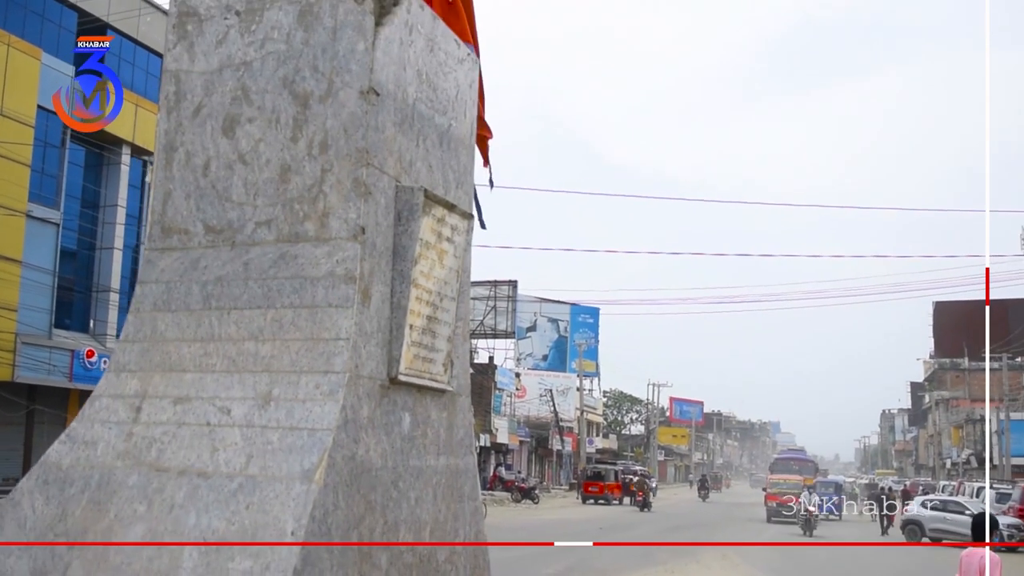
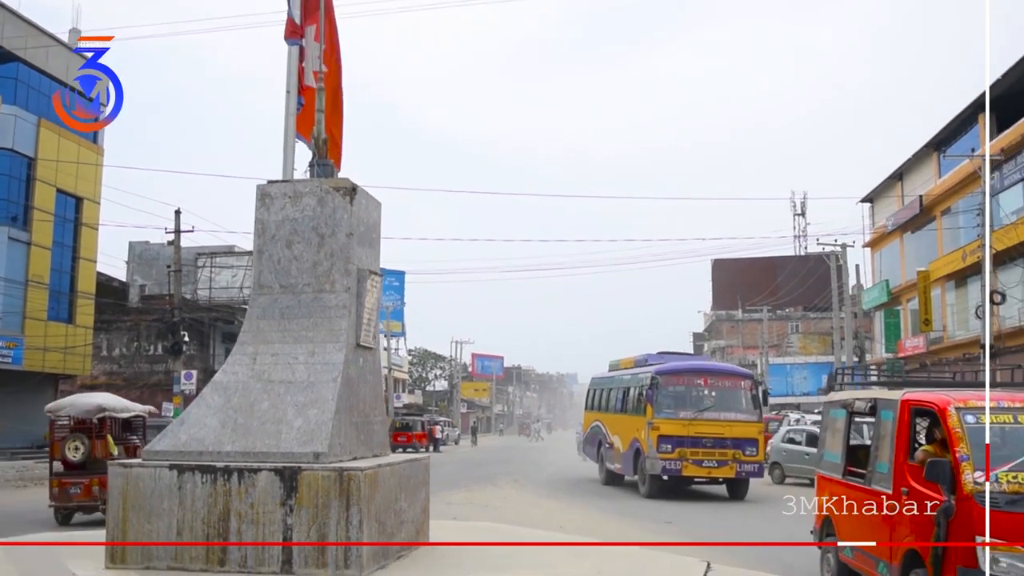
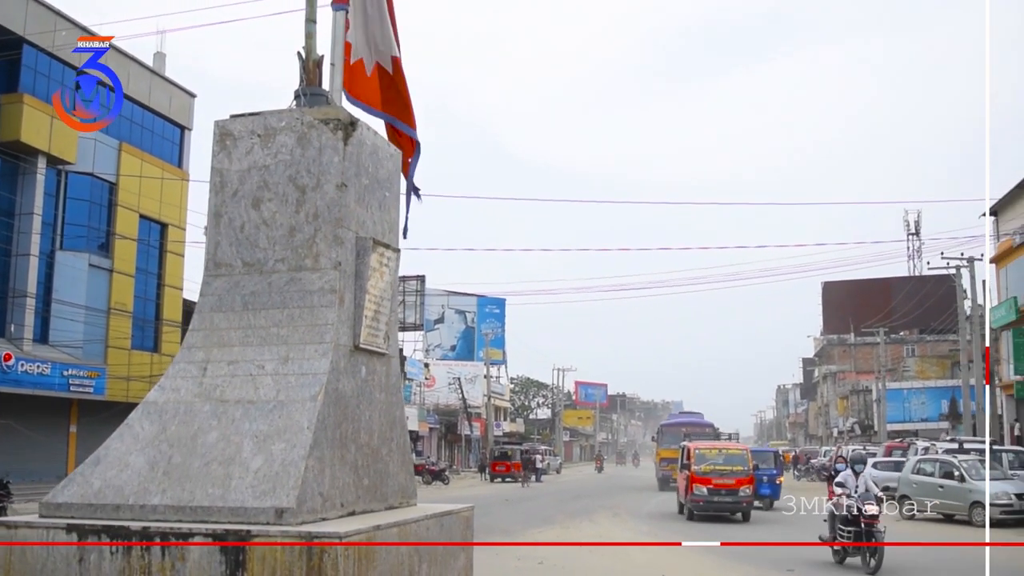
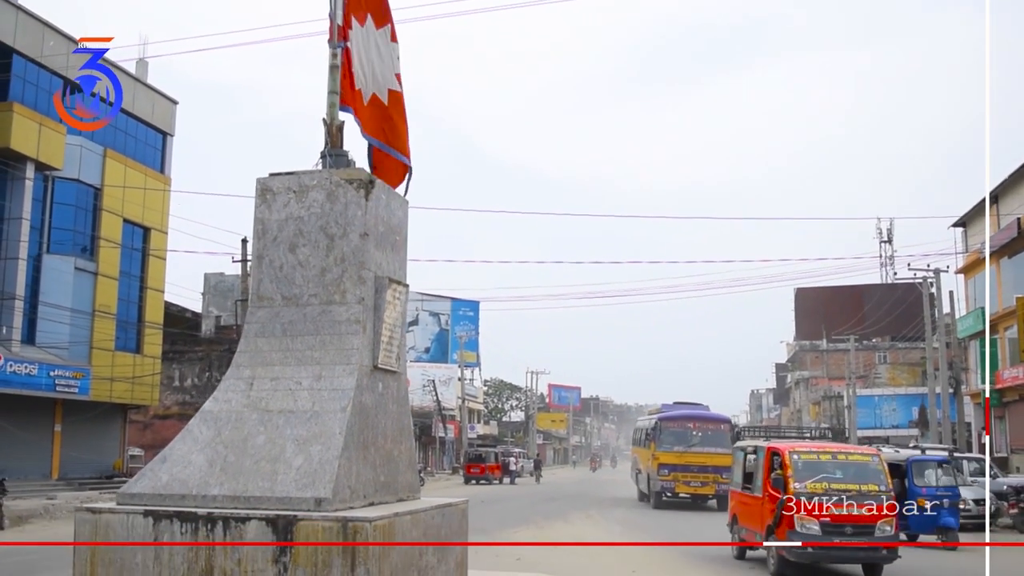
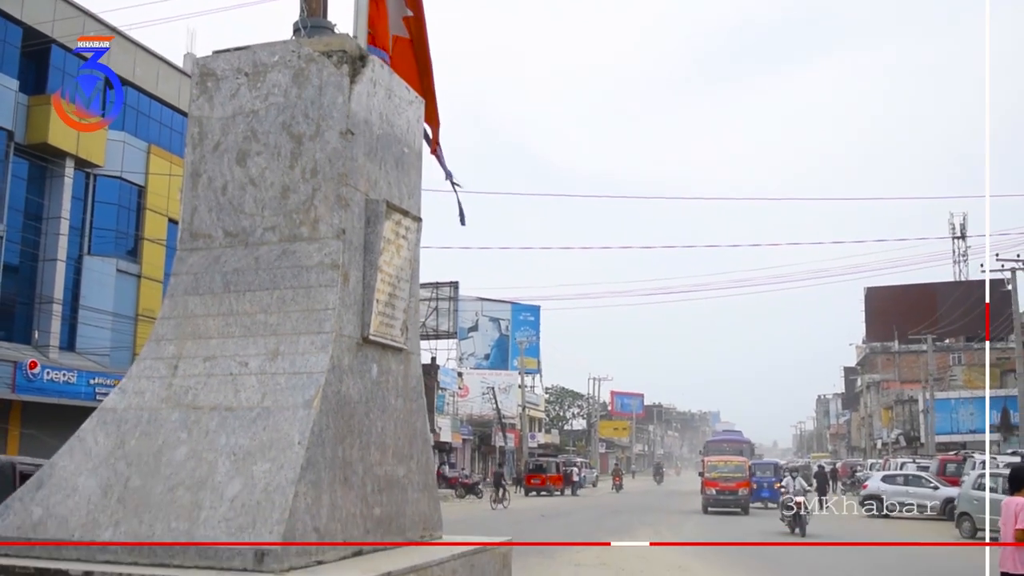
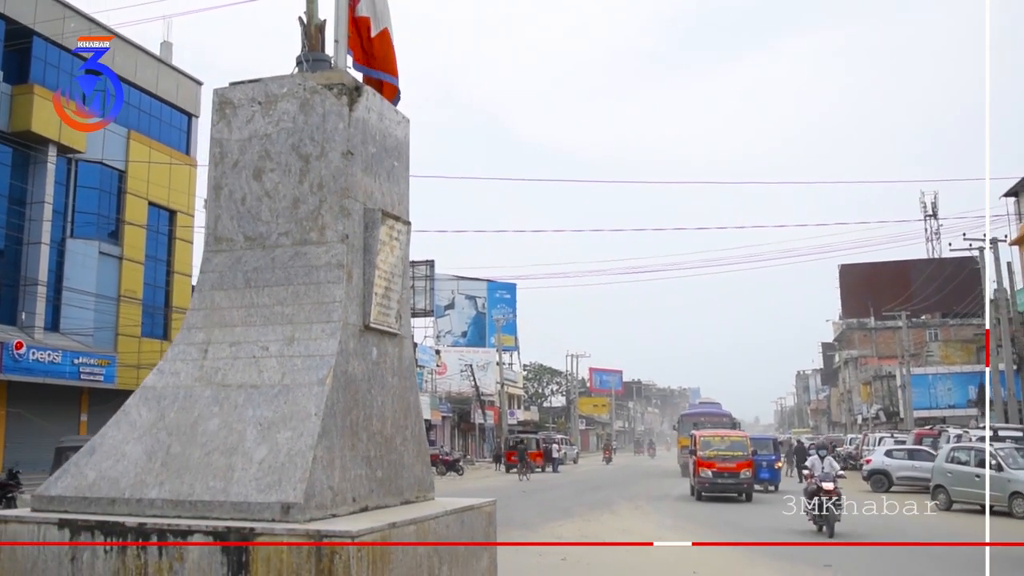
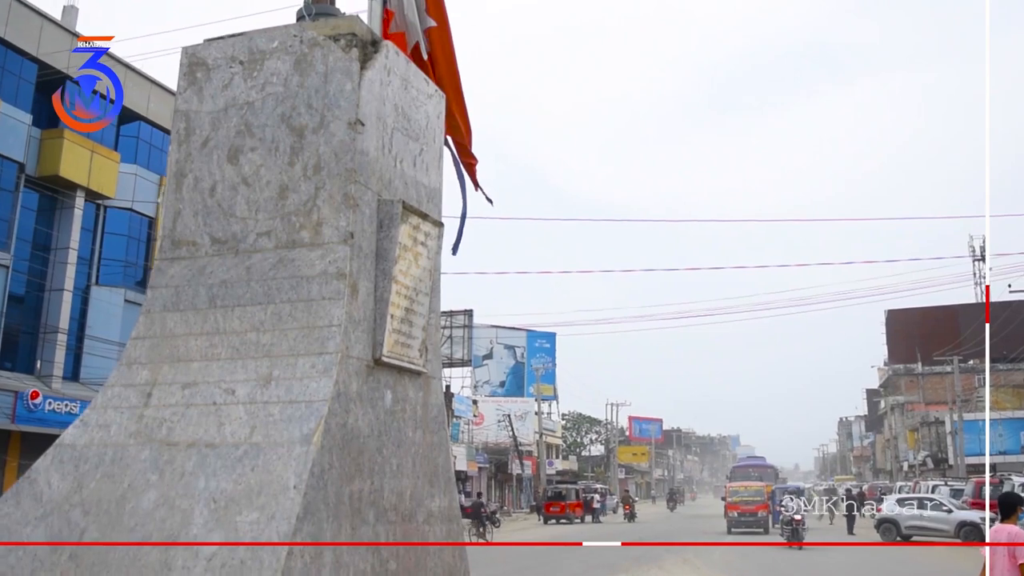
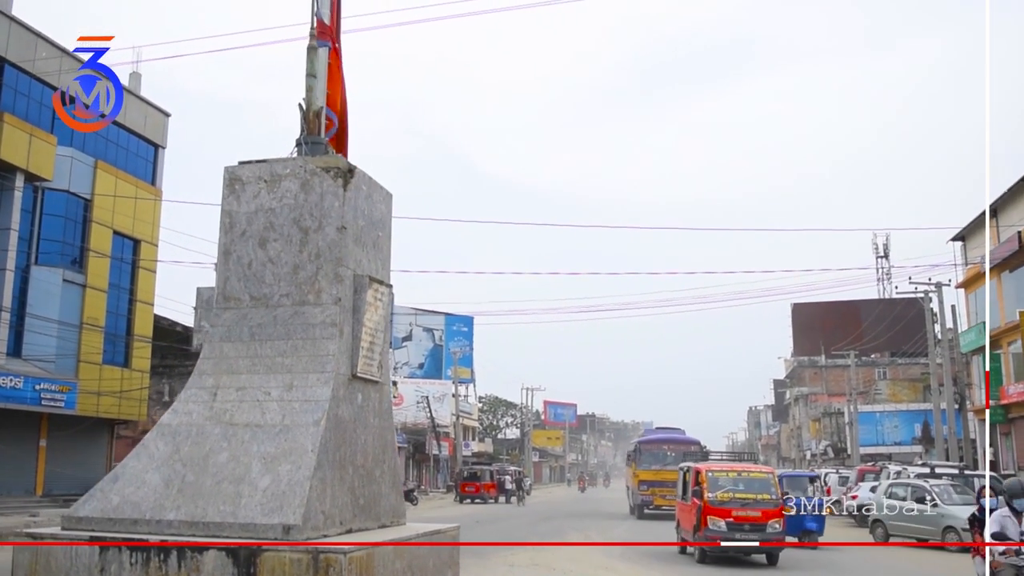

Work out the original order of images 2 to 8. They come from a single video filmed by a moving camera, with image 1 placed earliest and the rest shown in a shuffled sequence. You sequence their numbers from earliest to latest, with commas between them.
7, 5, 6, 3, 8, 4, 2
